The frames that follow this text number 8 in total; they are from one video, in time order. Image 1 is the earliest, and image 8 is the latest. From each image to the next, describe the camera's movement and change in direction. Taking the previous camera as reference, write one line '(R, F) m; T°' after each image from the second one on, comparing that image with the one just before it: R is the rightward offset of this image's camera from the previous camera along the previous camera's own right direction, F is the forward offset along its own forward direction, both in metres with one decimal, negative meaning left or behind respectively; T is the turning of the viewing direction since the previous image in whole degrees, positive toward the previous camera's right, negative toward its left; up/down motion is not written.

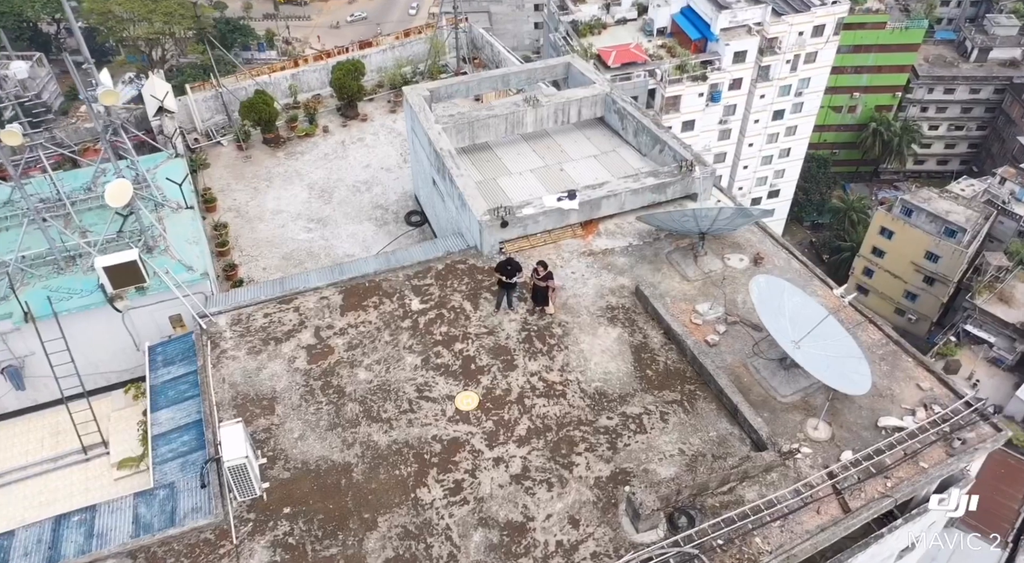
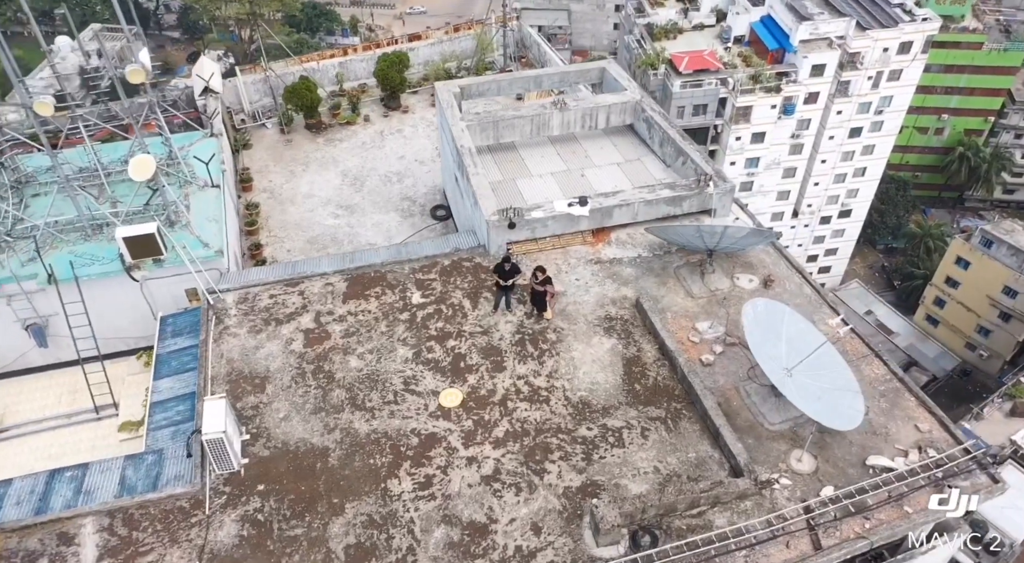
(+1.1, 0.0) m; -4°
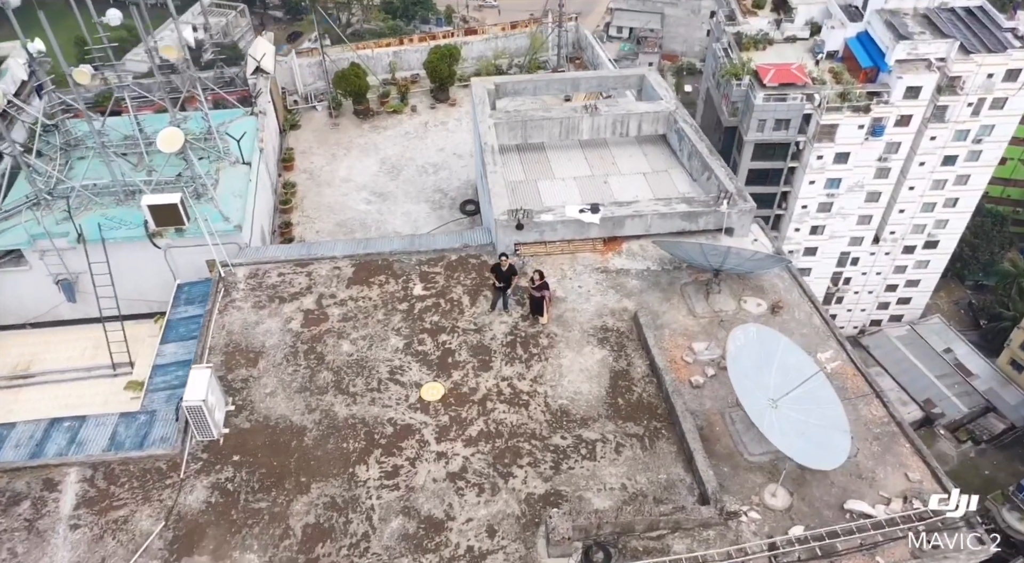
(+1.2, +0.1) m; -5°
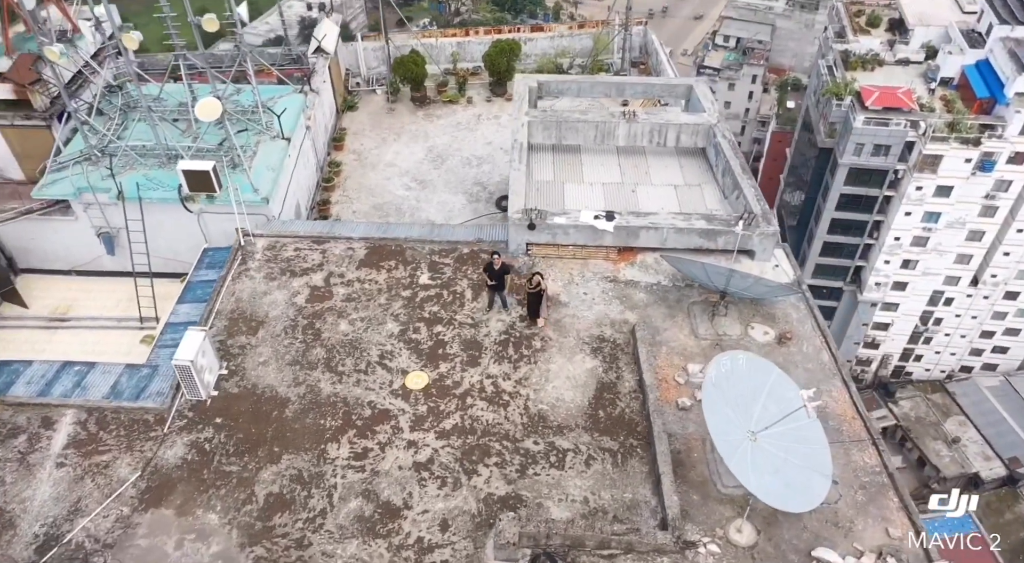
(+1.3, +0.1) m; -6°
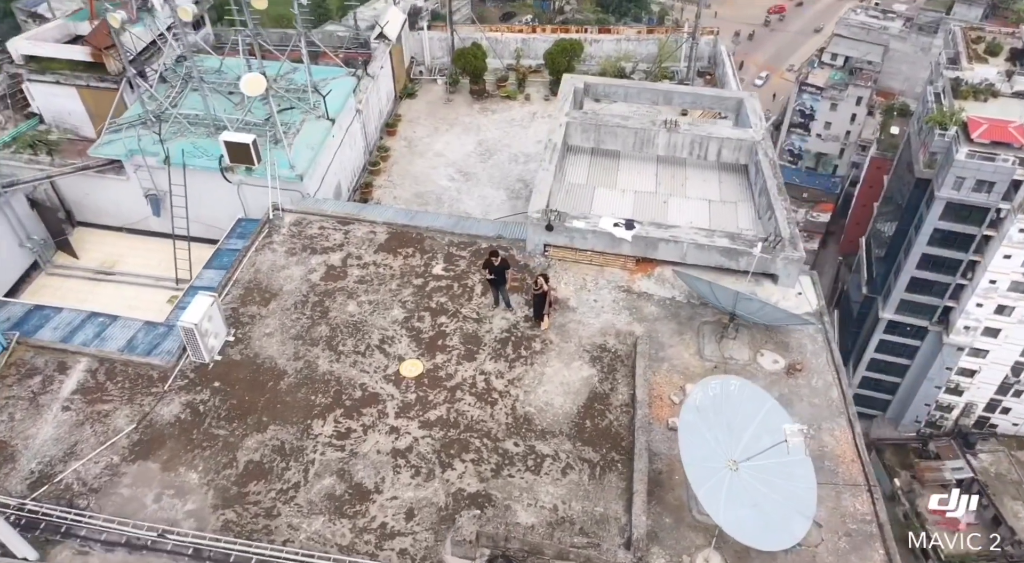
(+1.1, +0.2) m; -6°
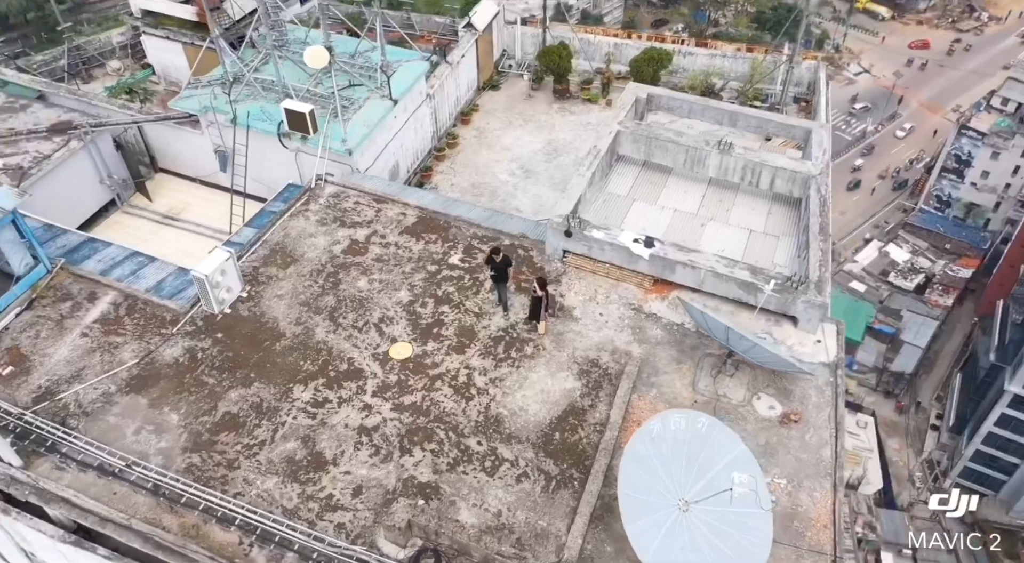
(+1.8, +0.2) m; -8°
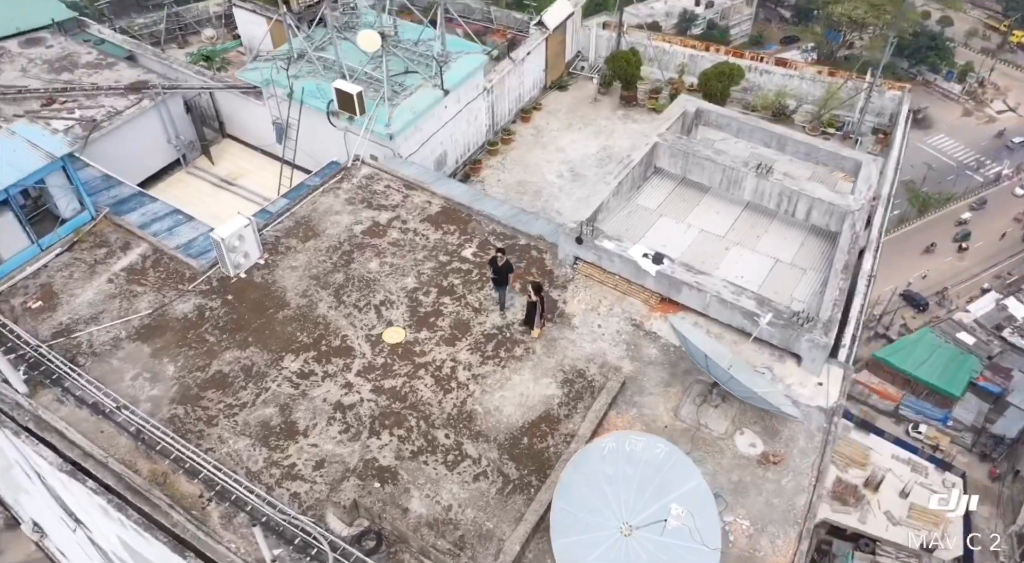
(+1.5, +0.1) m; -7°
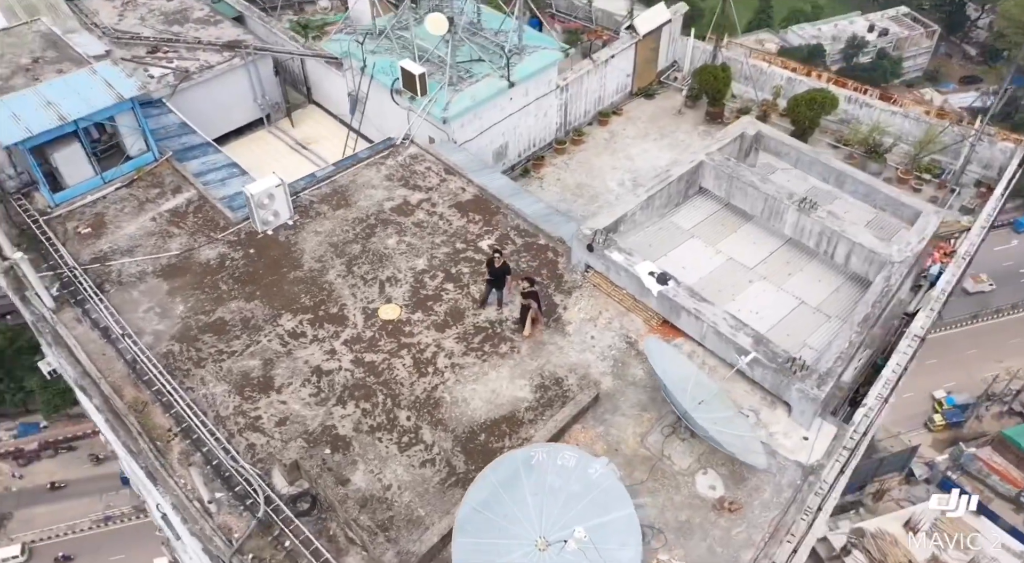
(+2.0, +0.2) m; -9°
